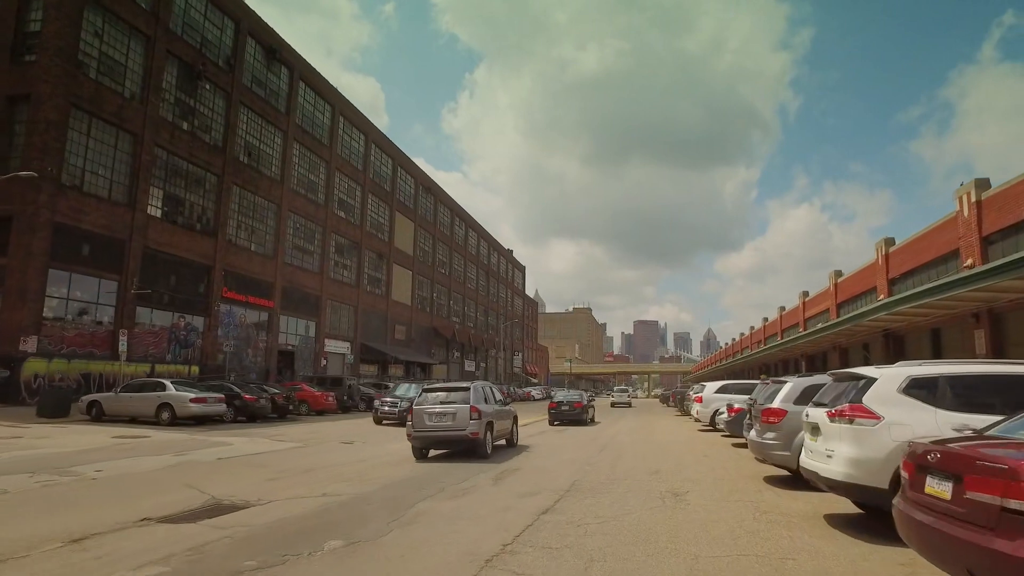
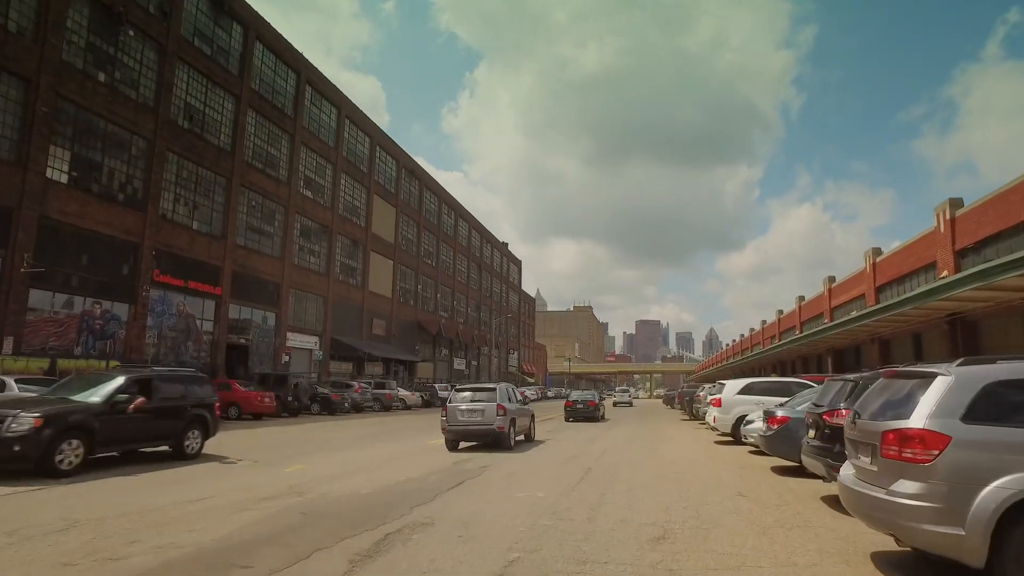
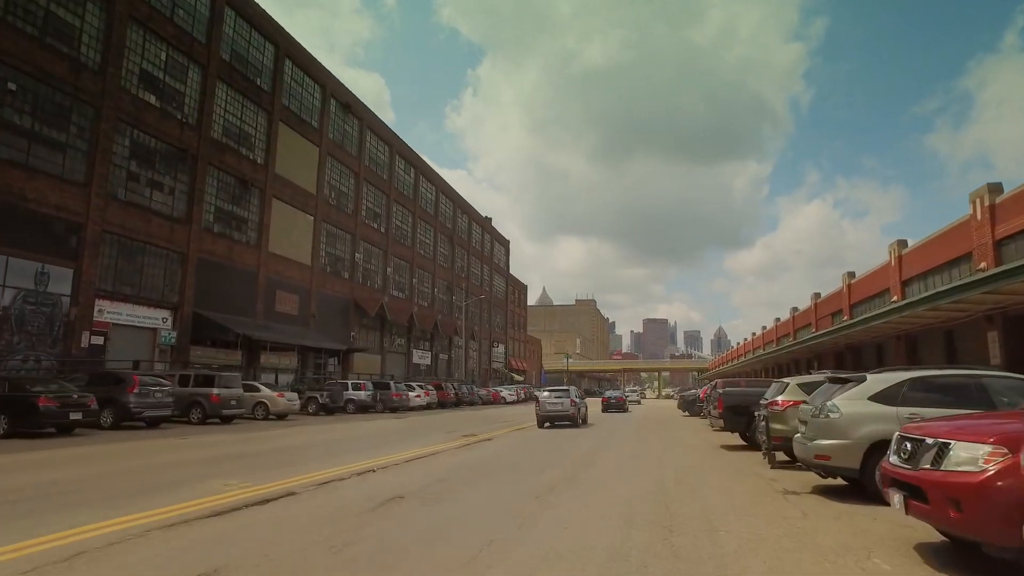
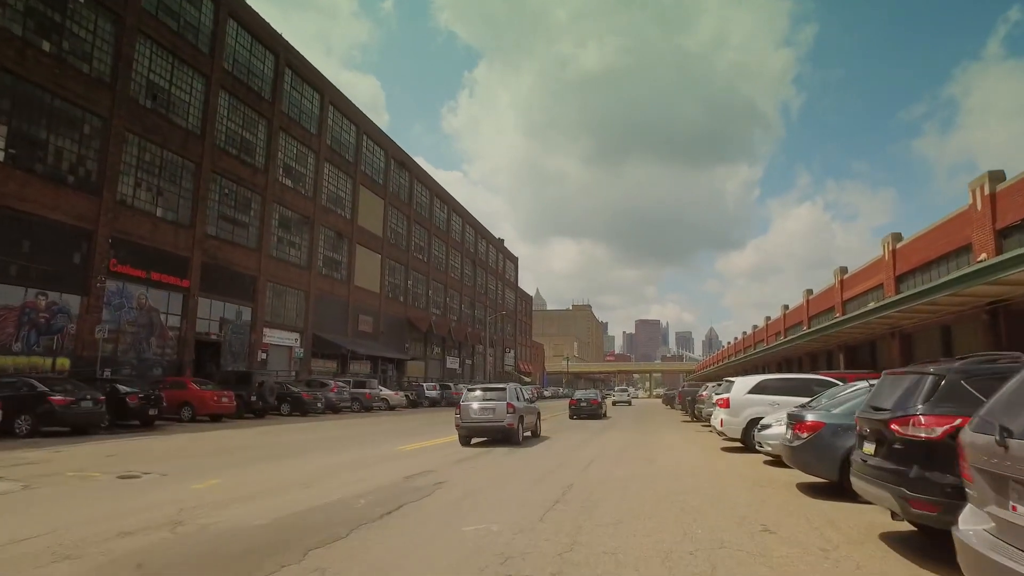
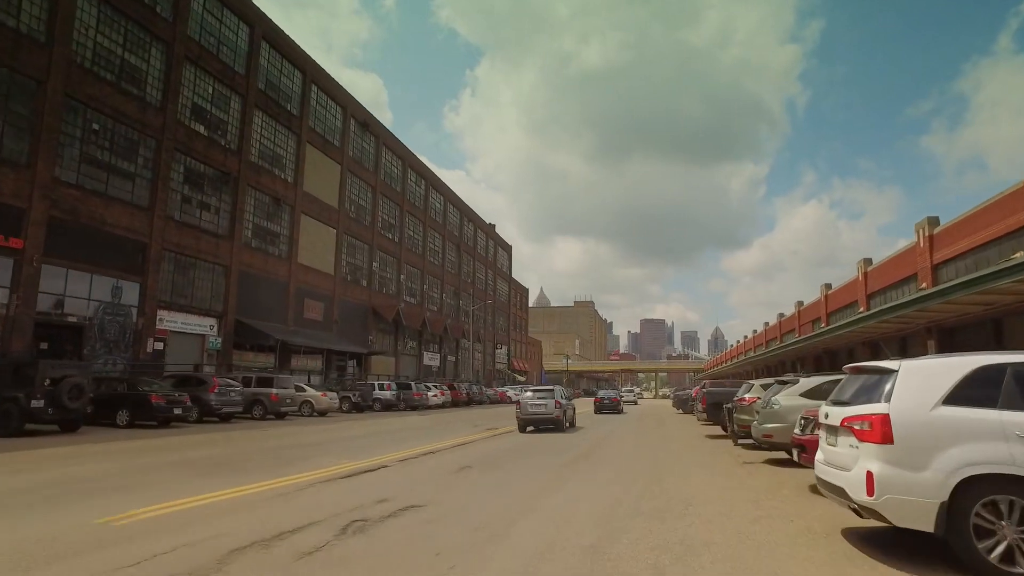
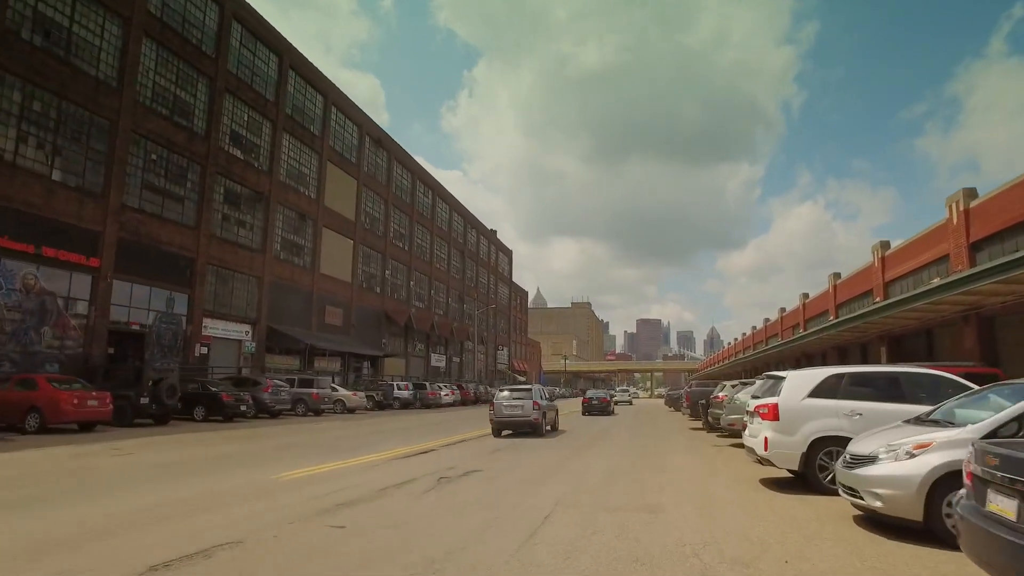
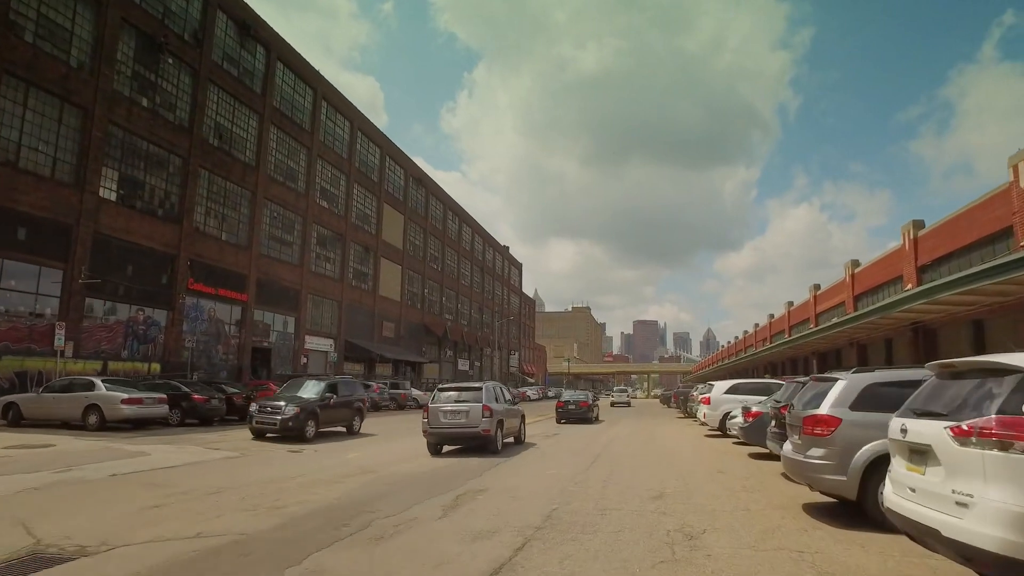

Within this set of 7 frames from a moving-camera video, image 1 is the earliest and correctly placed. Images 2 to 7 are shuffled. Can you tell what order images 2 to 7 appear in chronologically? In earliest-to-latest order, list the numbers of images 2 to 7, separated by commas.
7, 2, 4, 6, 5, 3
